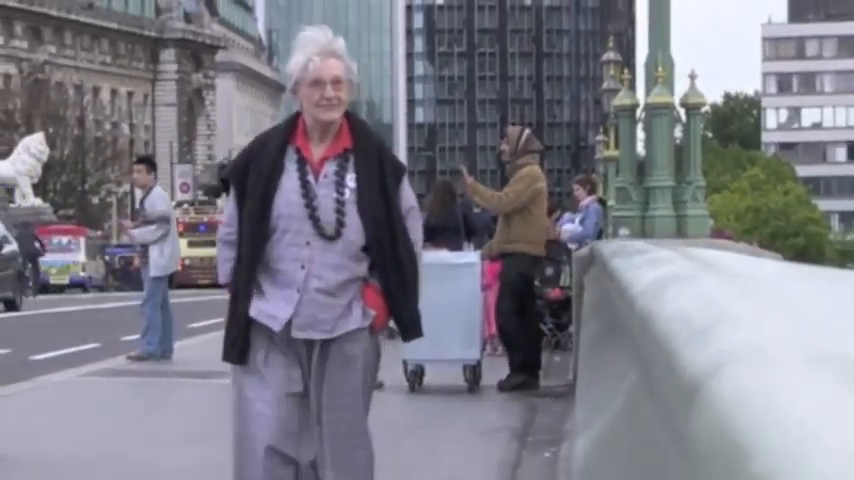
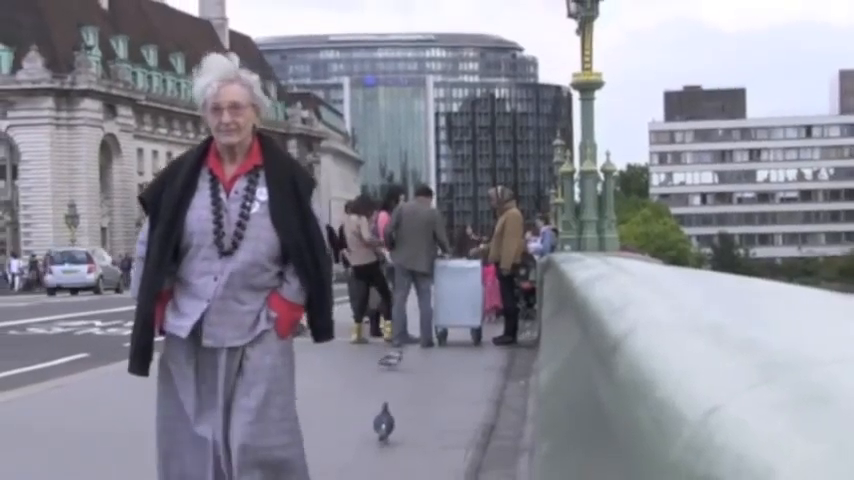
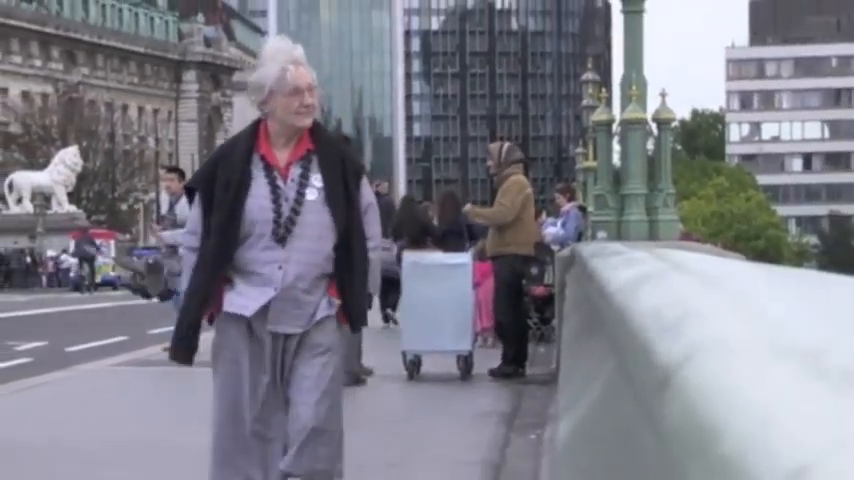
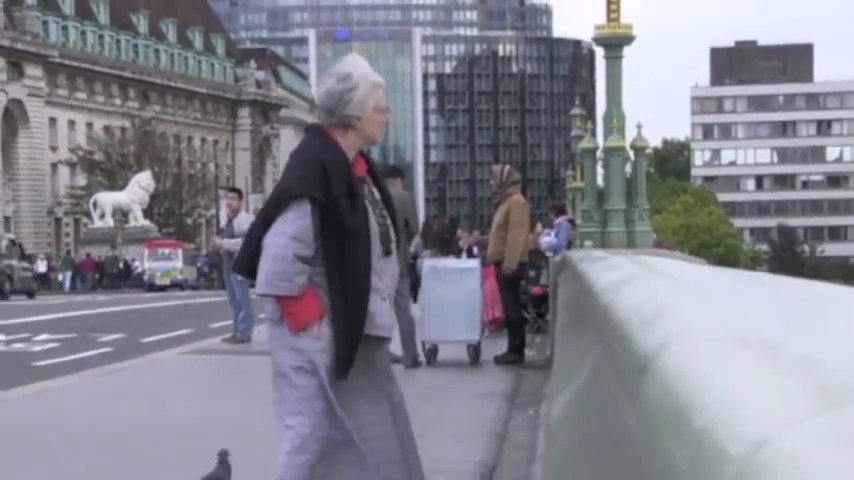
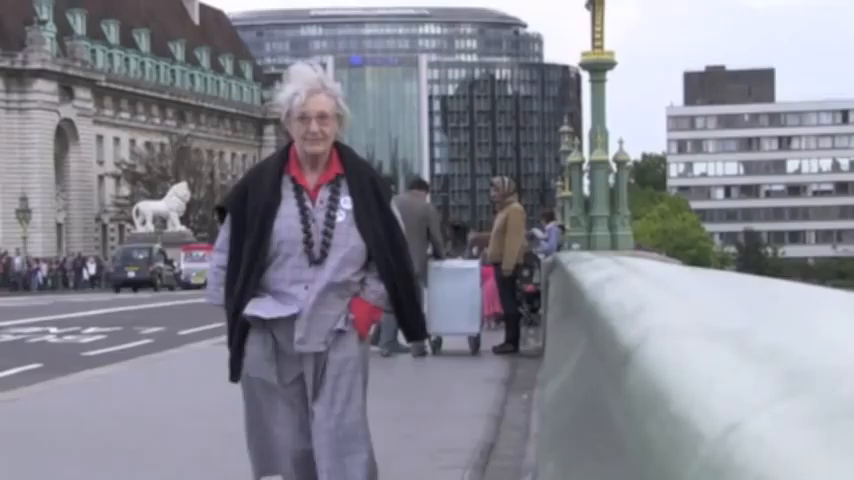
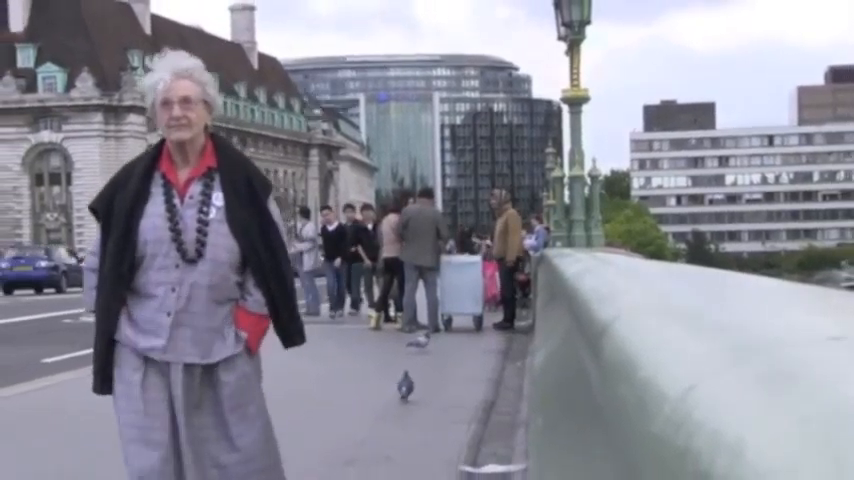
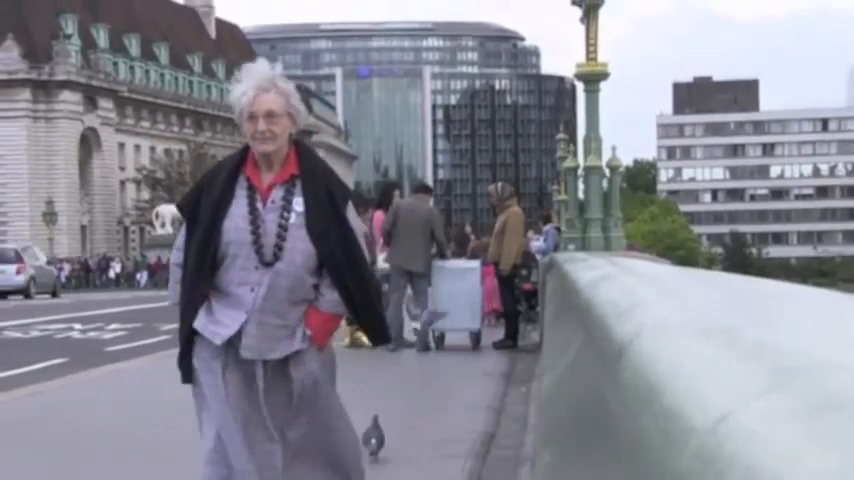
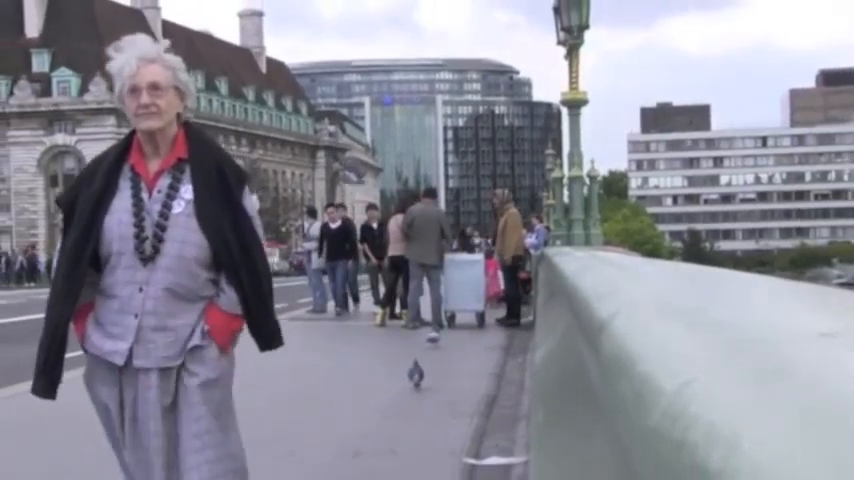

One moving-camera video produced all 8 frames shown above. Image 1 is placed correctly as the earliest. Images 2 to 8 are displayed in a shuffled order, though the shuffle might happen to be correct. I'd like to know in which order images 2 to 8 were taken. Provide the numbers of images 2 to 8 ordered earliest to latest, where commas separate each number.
3, 4, 5, 7, 2, 6, 8
